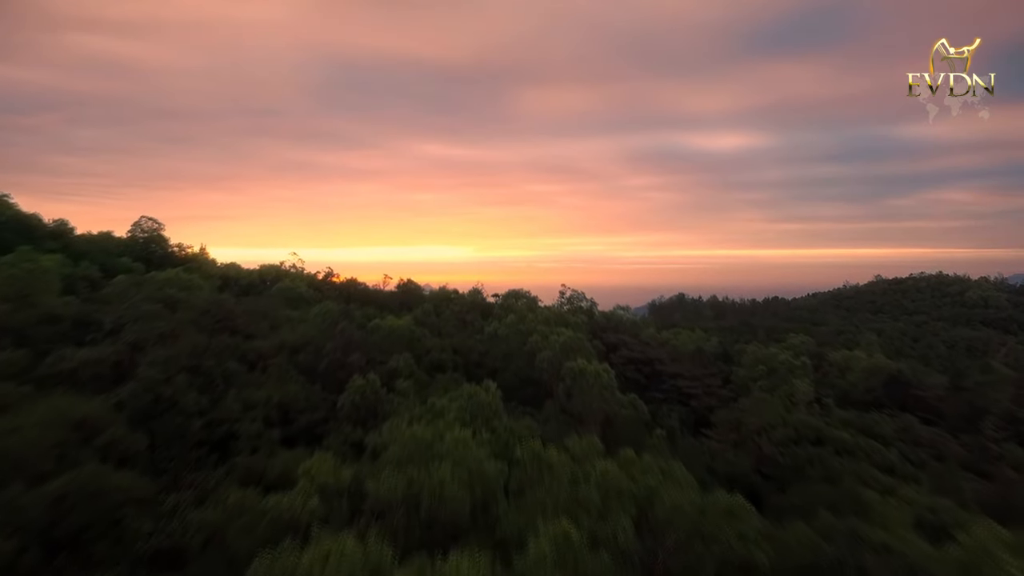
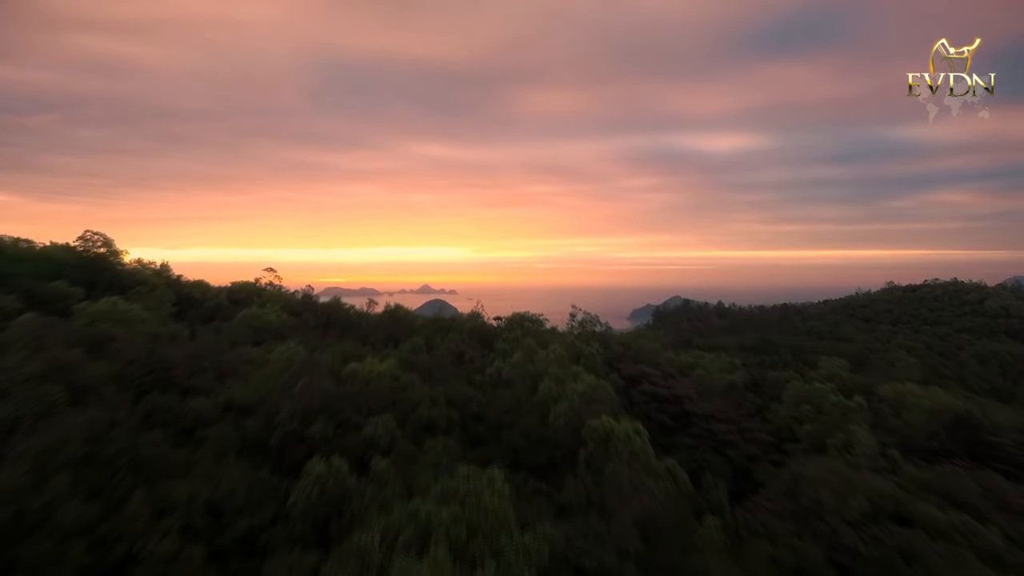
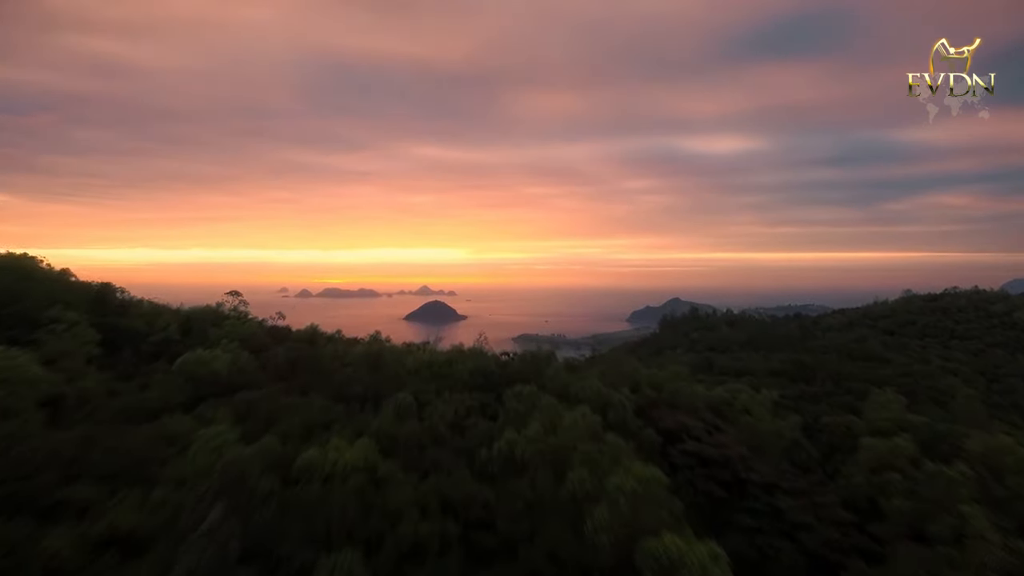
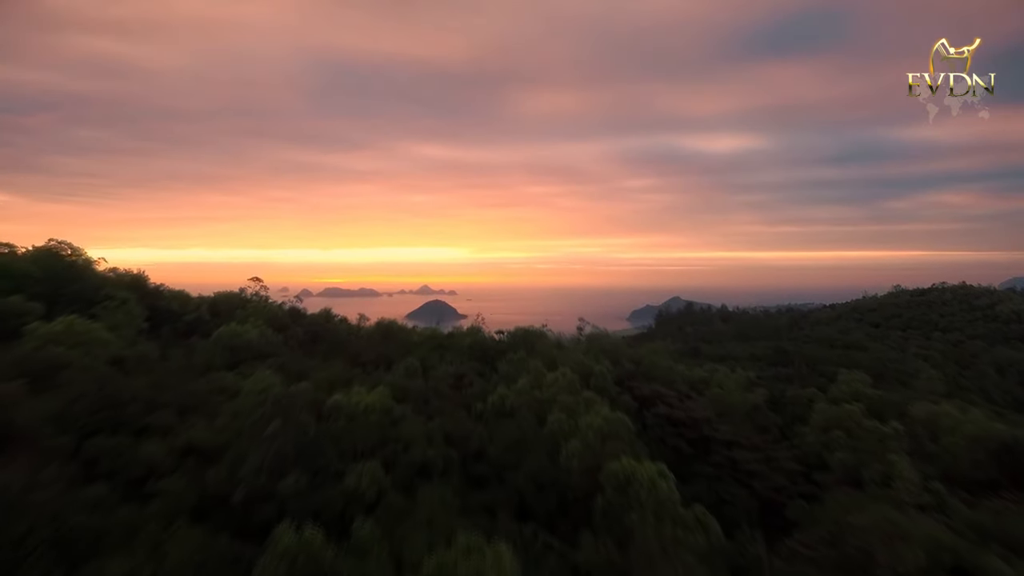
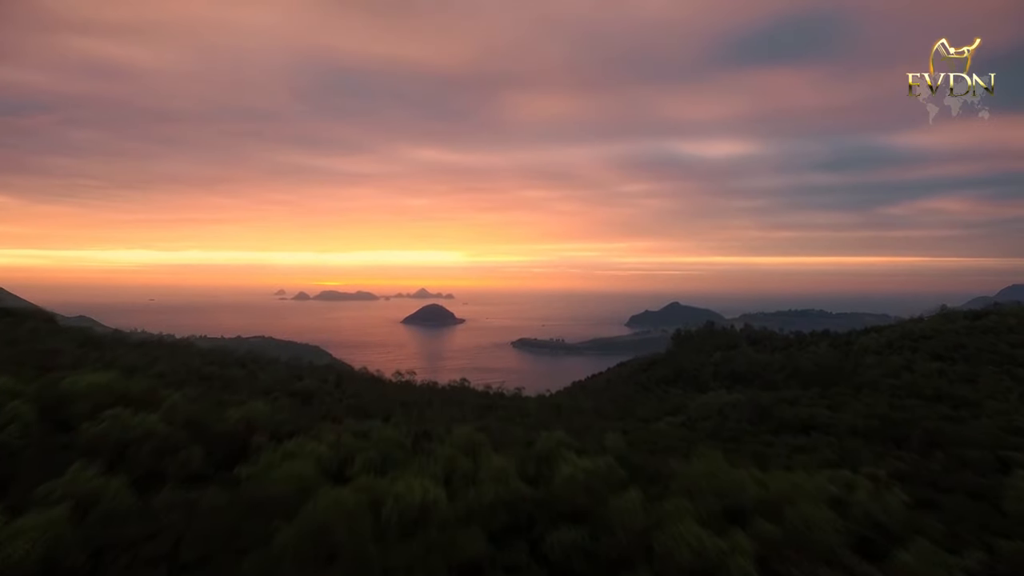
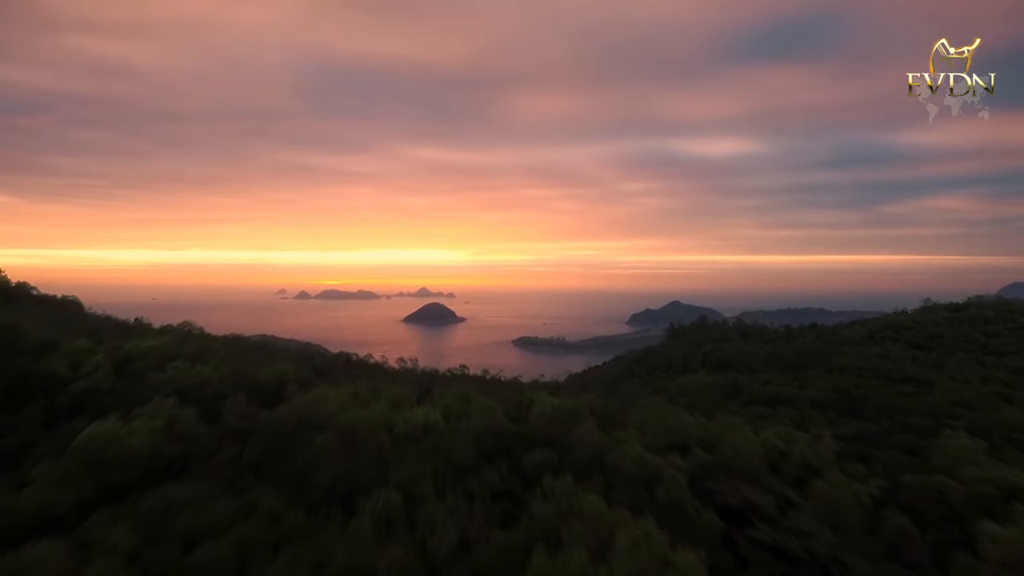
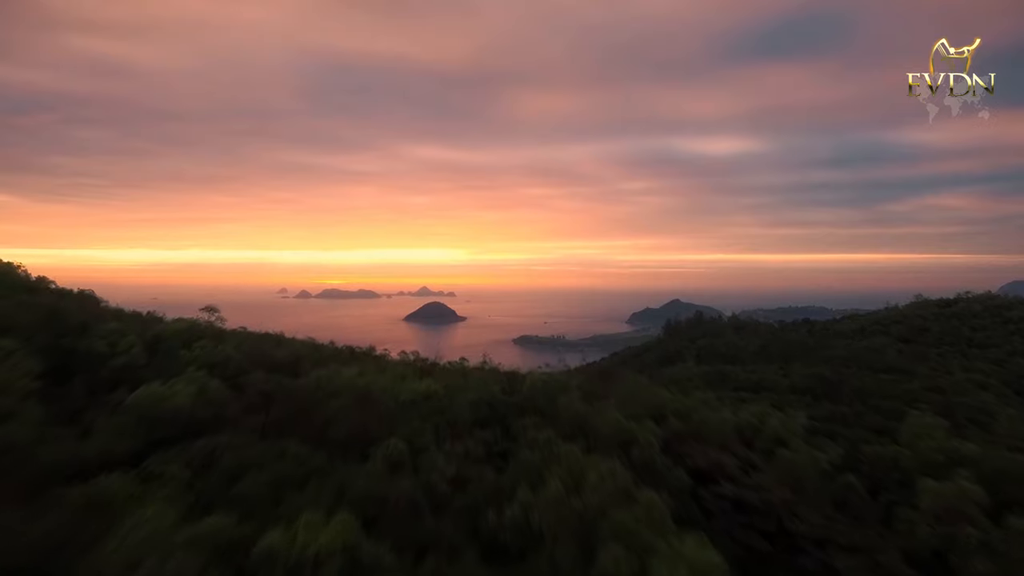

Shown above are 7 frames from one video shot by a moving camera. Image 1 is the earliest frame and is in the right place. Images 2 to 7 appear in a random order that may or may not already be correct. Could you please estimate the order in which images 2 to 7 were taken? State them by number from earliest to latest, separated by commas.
2, 4, 3, 7, 6, 5
